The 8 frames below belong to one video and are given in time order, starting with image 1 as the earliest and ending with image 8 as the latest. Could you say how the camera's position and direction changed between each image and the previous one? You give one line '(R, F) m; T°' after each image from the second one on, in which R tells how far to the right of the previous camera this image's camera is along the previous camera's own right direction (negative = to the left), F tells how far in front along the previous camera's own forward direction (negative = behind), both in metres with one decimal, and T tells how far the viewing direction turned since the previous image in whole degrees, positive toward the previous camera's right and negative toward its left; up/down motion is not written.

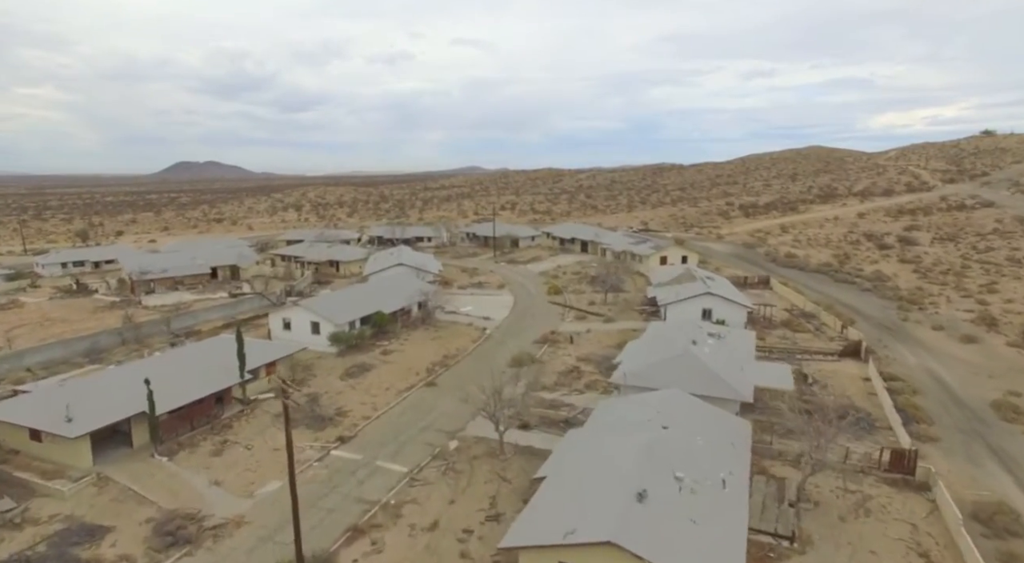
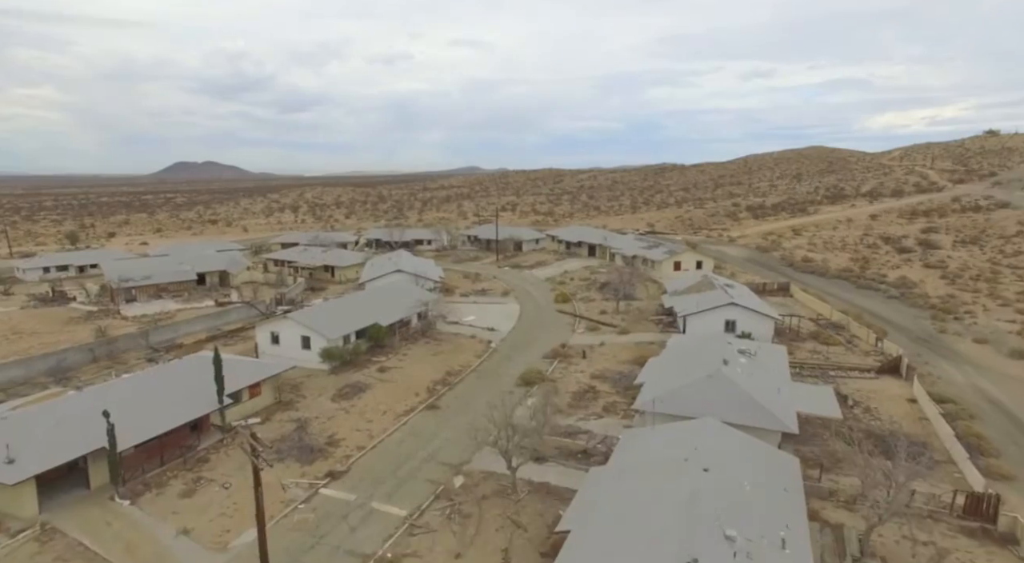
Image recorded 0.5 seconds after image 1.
(-0.5, +2.8) m; 0°
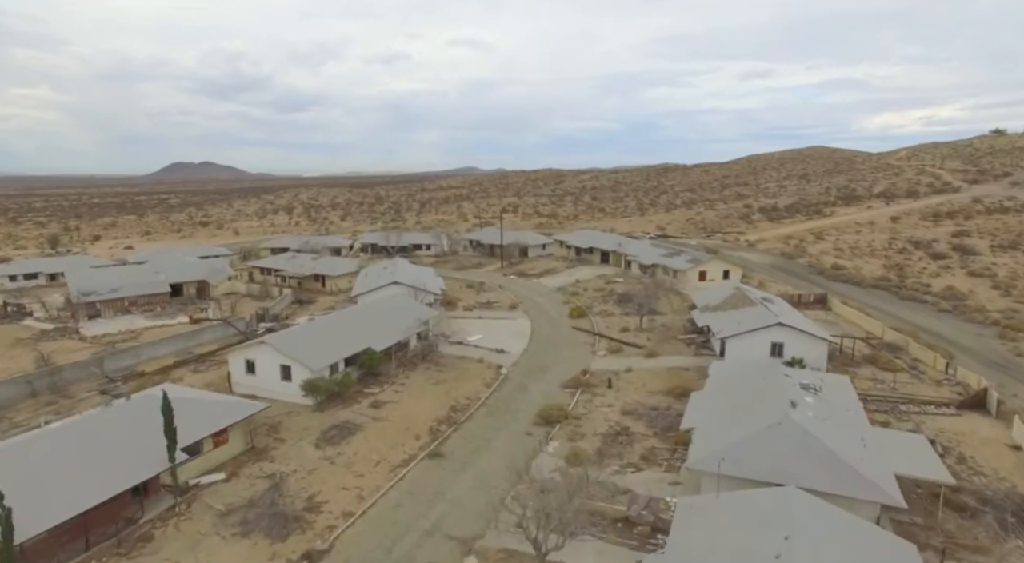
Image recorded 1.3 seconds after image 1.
(-0.8, +4.6) m; 0°
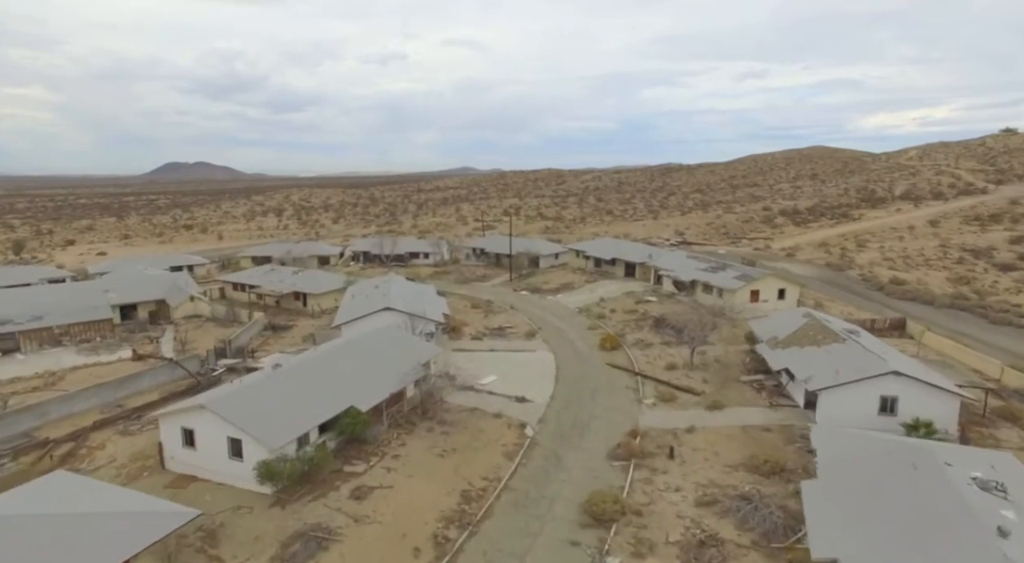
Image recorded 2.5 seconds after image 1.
(-1.2, +7.2) m; 0°
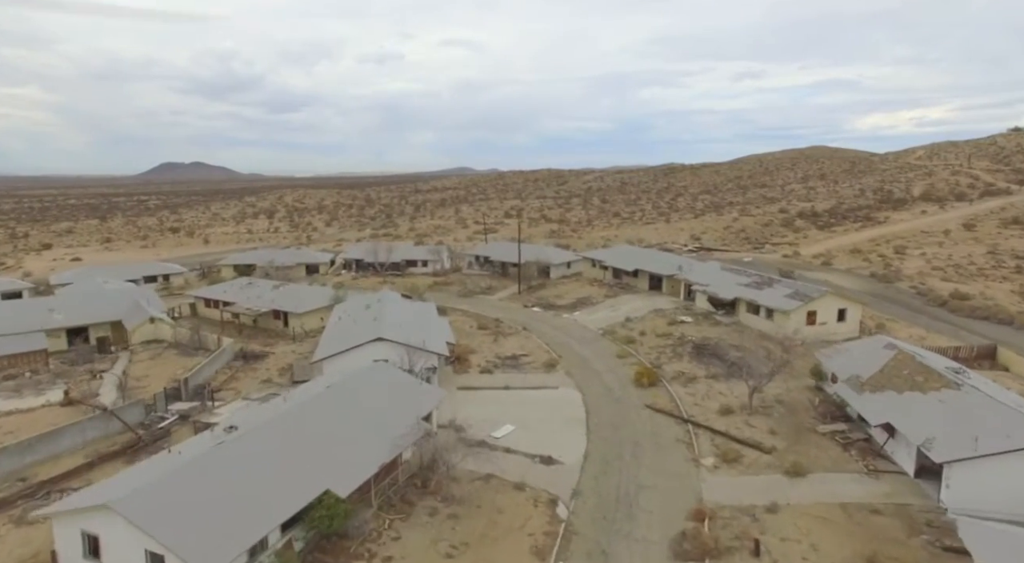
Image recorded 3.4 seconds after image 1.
(-1.0, +5.7) m; 0°
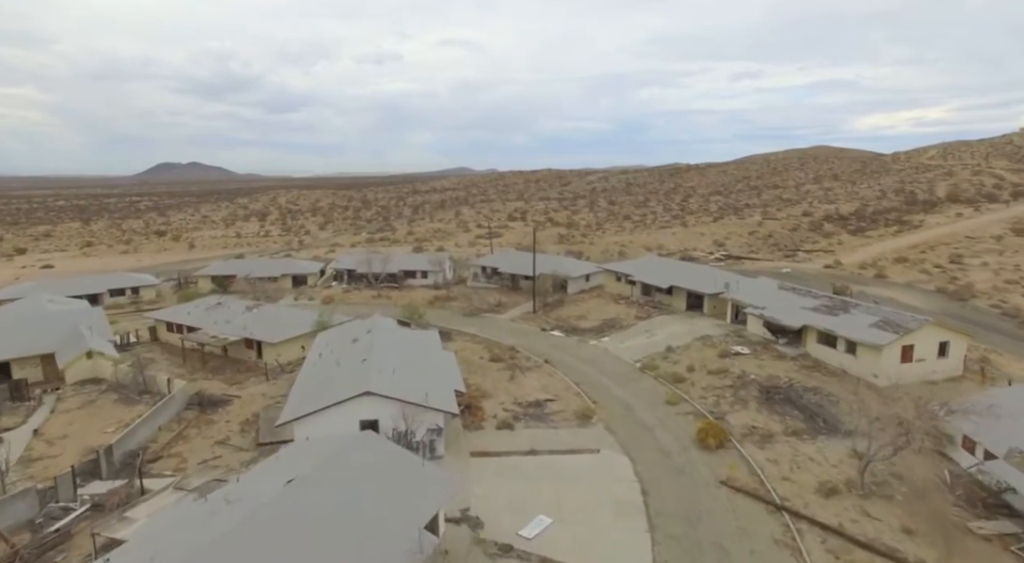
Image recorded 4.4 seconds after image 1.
(-1.1, +6.3) m; 0°
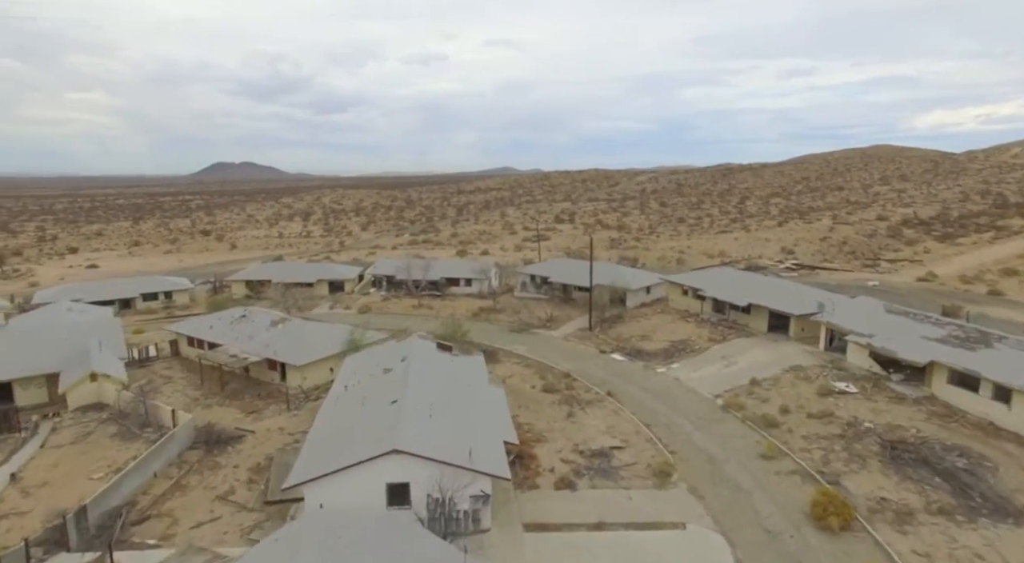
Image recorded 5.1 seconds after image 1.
(-0.7, +4.3) m; -4°
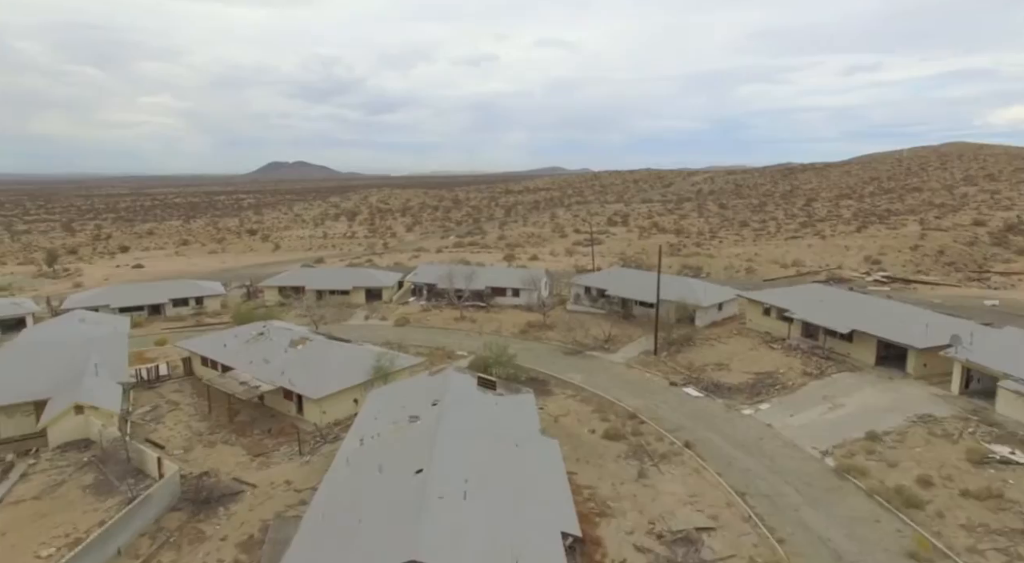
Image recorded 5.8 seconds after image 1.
(-0.4, +4.7) m; -4°
